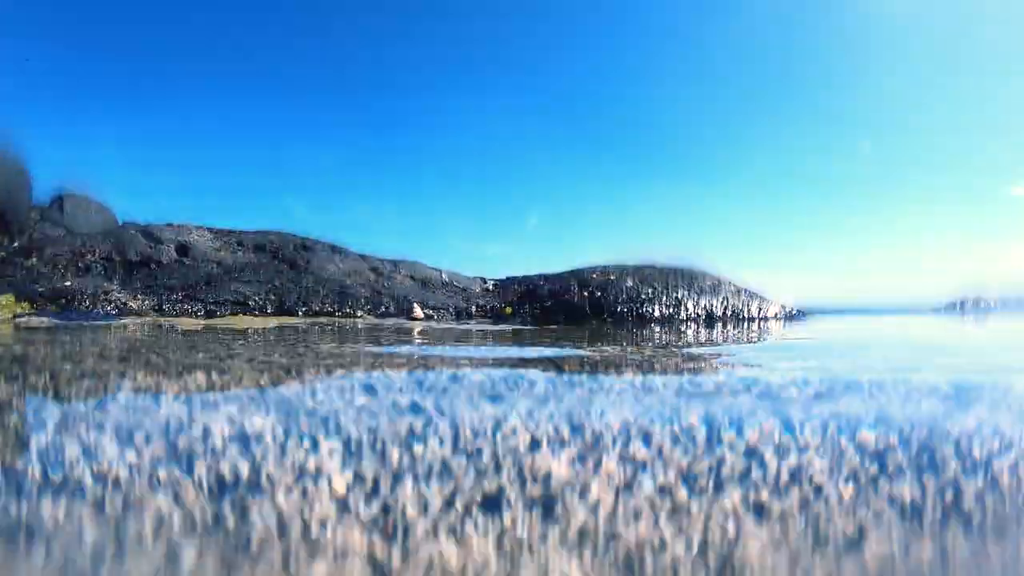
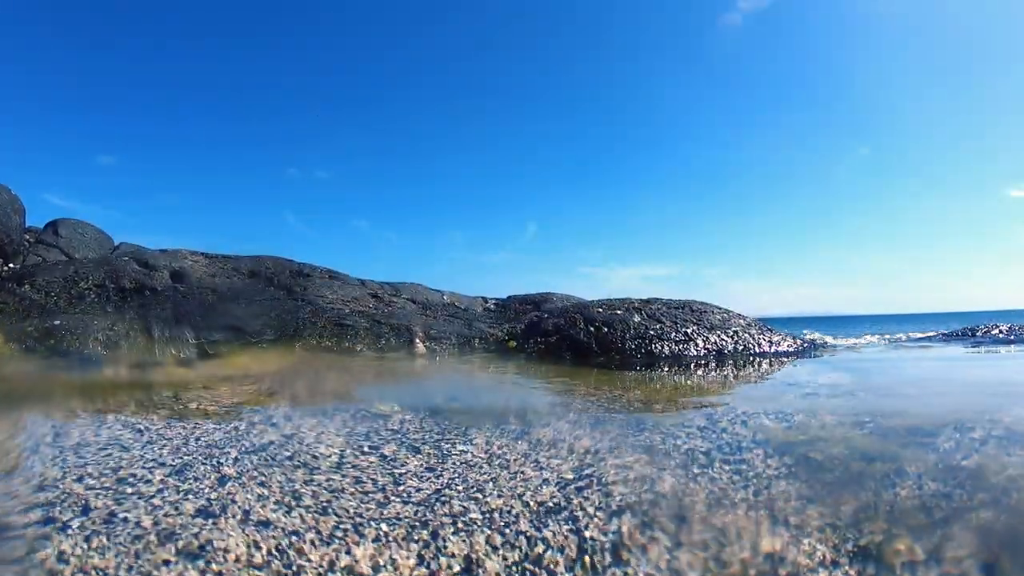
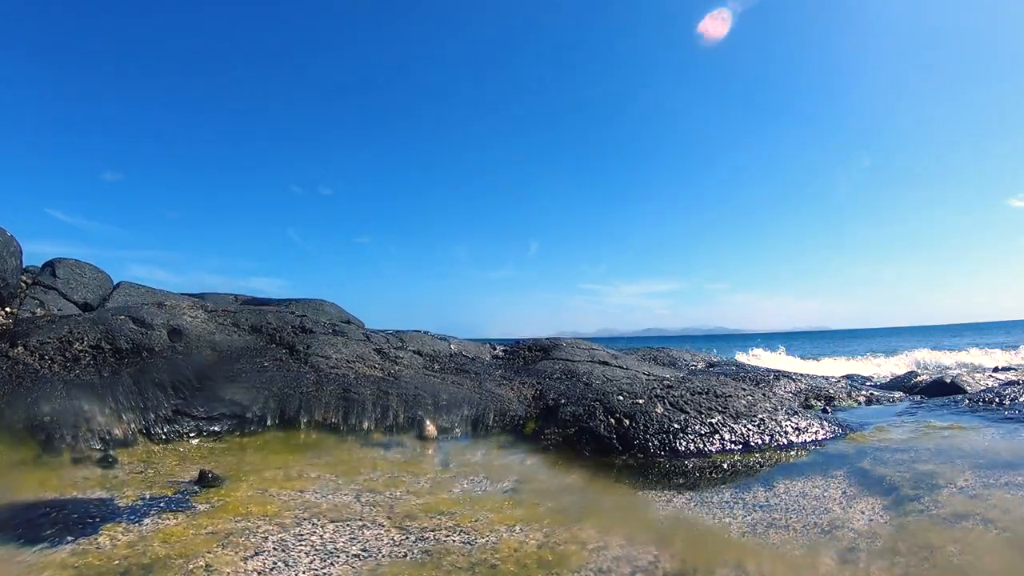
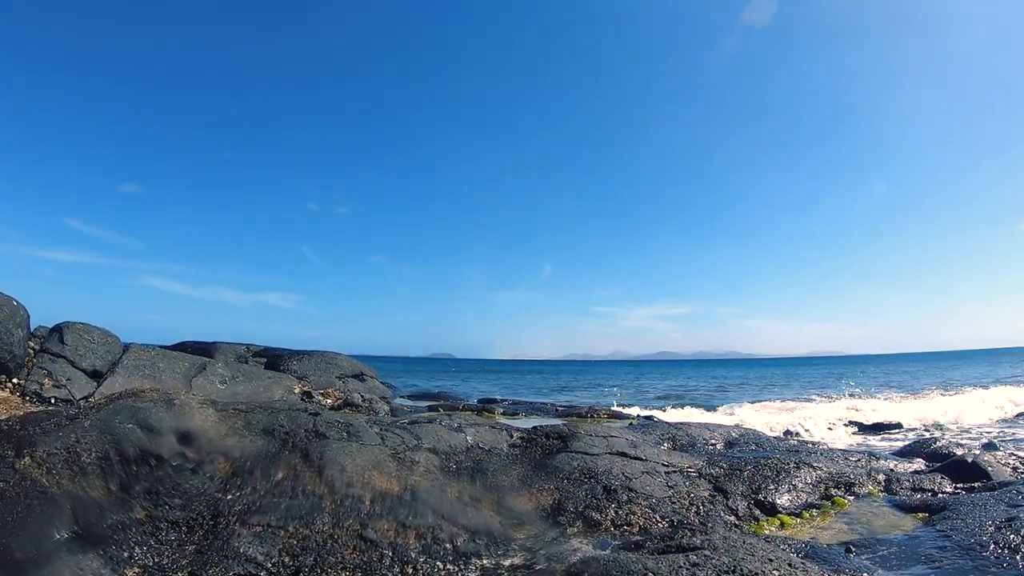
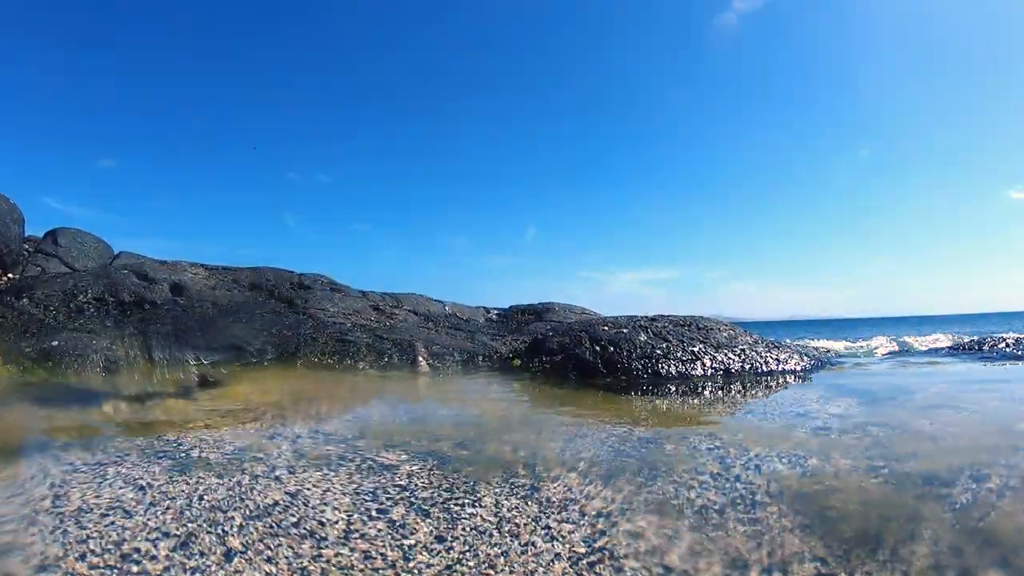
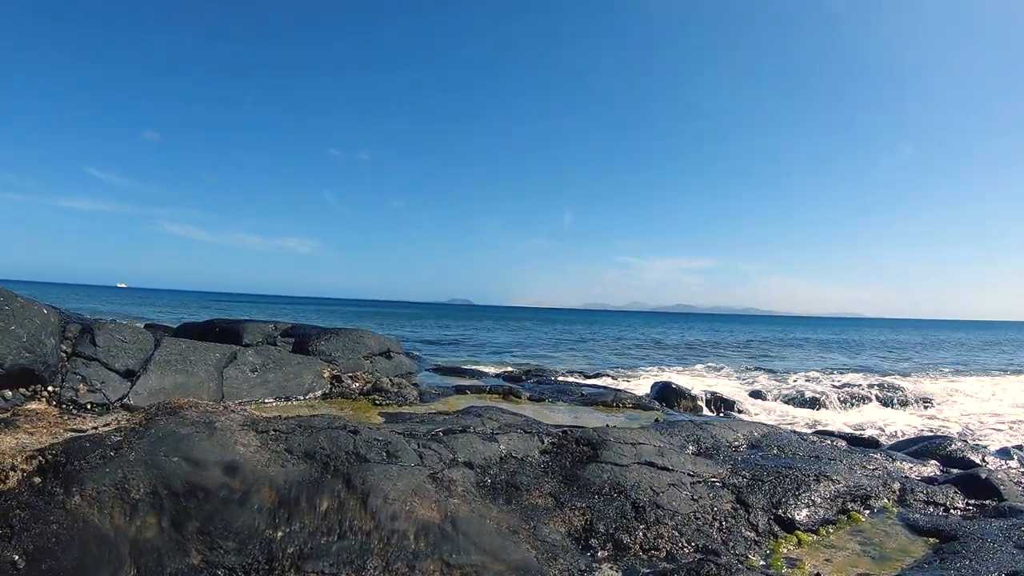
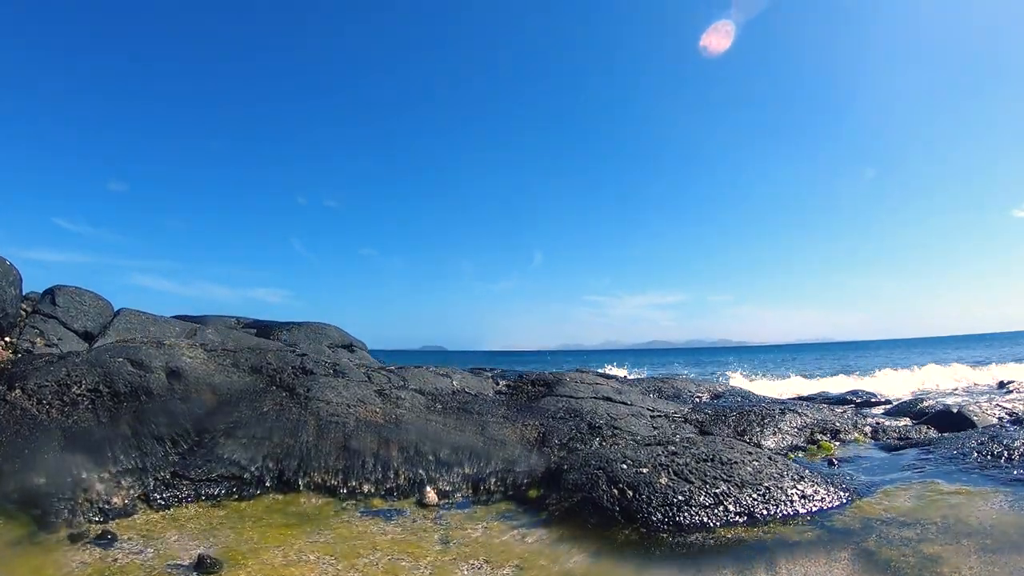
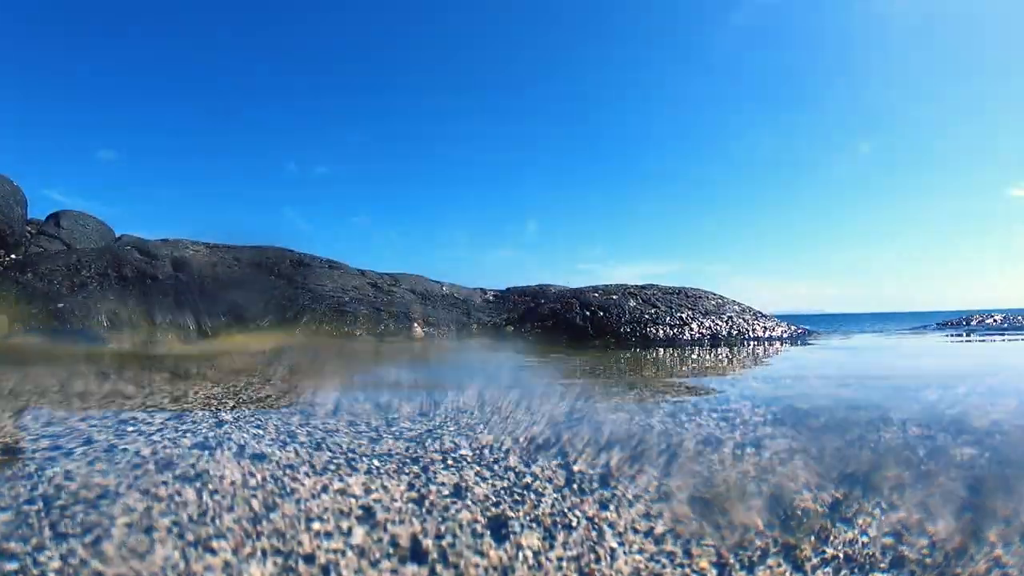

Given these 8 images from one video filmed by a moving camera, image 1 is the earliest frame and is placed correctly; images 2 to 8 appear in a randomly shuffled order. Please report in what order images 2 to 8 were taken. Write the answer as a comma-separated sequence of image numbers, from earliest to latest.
8, 2, 5, 3, 7, 4, 6
